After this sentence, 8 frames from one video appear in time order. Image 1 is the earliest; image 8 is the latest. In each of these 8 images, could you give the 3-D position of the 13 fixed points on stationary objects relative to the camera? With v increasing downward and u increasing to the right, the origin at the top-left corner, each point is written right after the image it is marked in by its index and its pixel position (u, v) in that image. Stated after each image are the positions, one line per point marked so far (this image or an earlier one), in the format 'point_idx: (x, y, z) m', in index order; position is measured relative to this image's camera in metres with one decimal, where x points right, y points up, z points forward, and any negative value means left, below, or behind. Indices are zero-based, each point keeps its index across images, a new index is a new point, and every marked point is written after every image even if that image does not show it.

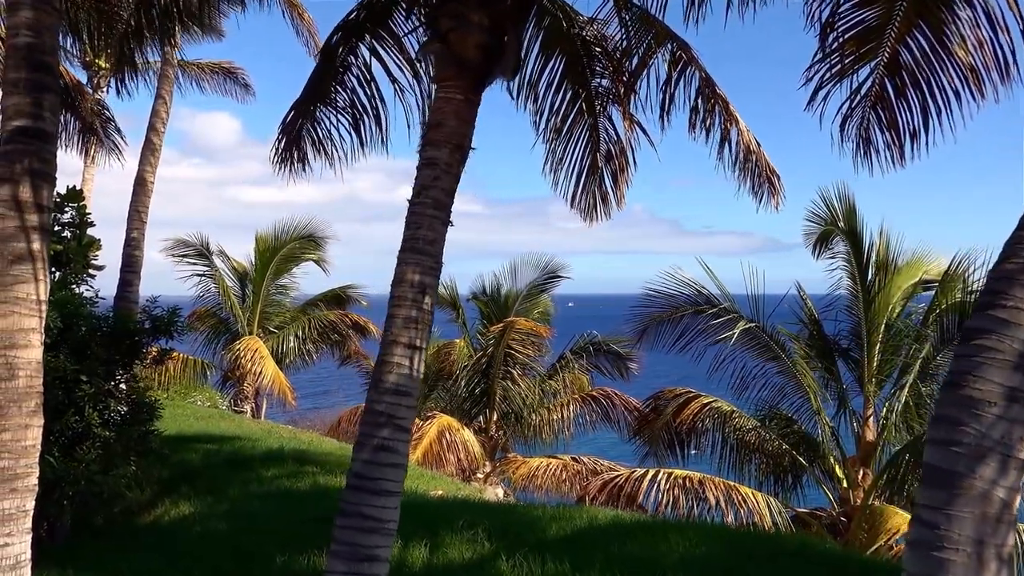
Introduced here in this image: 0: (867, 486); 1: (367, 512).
0: (+4.2, -2.3, +9.5) m
1: (-0.6, -1.0, +3.5) m
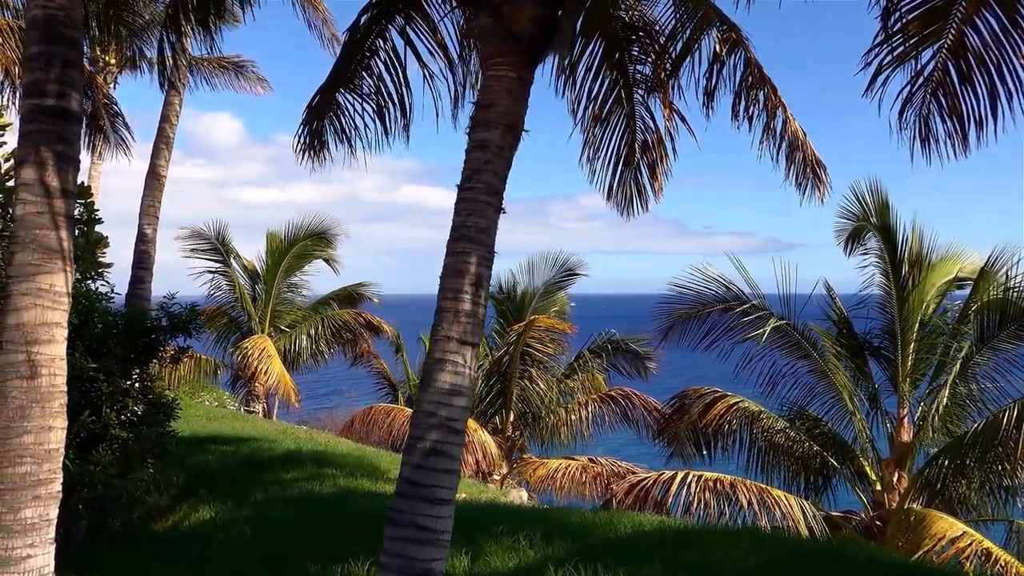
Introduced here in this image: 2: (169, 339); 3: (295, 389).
0: (+4.5, -2.3, +9.2) m
1: (-0.4, -0.9, +3.2) m
2: (-2.9, -0.4, +6.8) m
3: (-3.4, -1.6, +13.1) m
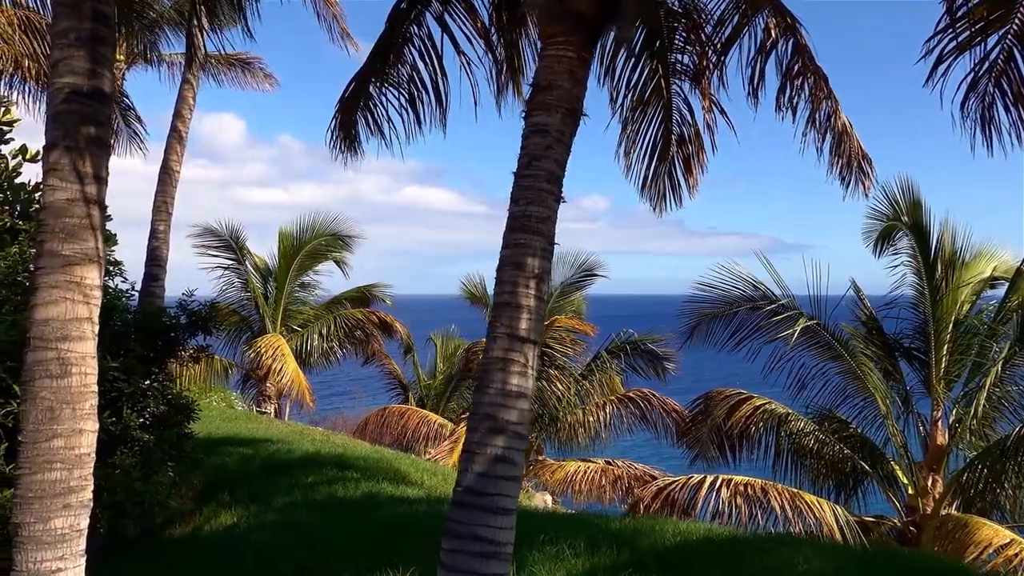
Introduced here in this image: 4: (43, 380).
0: (+4.8, -2.3, +9.0) m
1: (-0.1, -0.9, +3.0) m
2: (-2.6, -0.4, +6.5) m
3: (-3.1, -1.6, +12.9) m
4: (-1.8, -0.4, +3.1) m
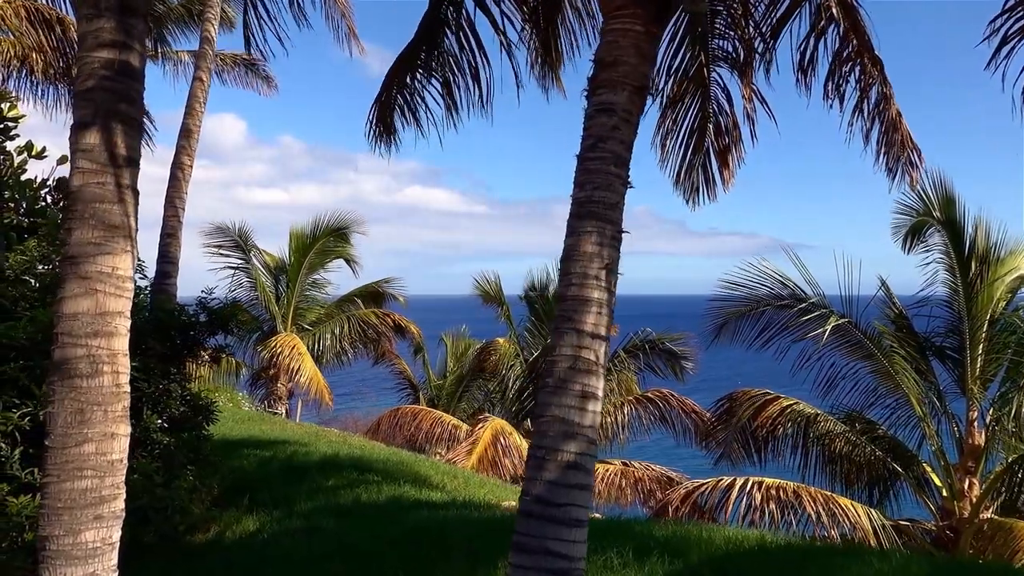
0: (+5.0, -2.3, +8.7) m
1: (+0.1, -0.9, +2.7) m
2: (-2.4, -0.4, +6.3) m
3: (-2.8, -1.6, +12.6) m
4: (-1.5, -0.3, +2.8) m
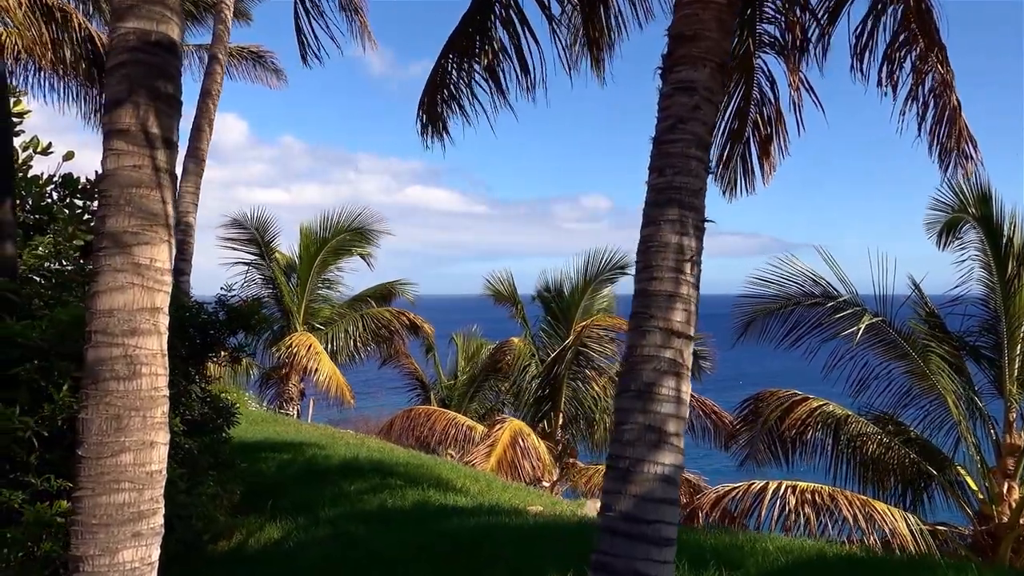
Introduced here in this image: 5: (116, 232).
0: (+5.3, -2.2, +8.4) m
1: (+0.4, -0.9, +2.5) m
2: (-2.1, -0.4, +6.0) m
3: (-2.6, -1.6, +12.4) m
4: (-1.3, -0.3, +2.6) m
5: (-1.3, +0.2, +2.6) m
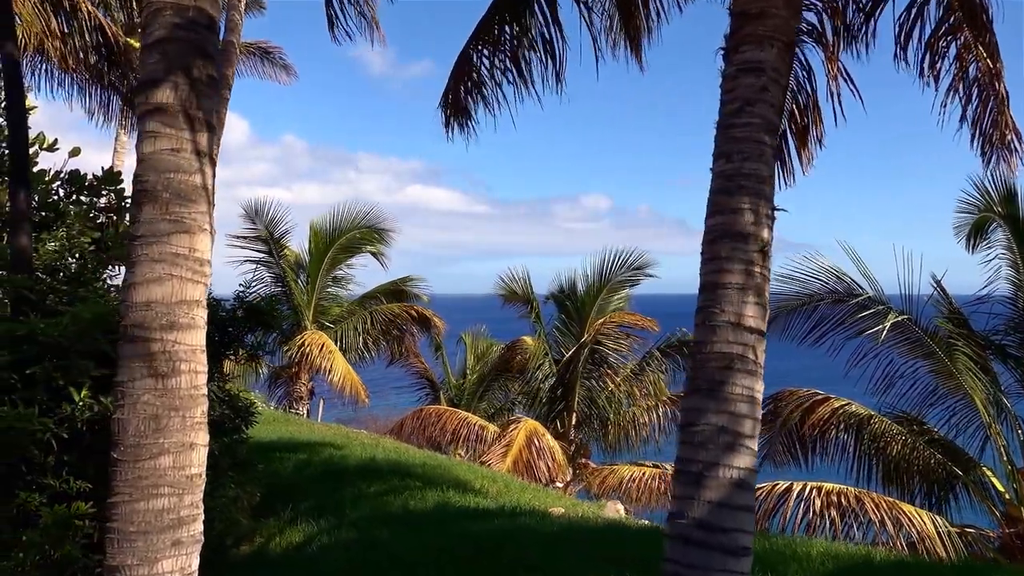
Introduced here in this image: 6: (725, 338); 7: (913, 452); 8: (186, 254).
0: (+5.5, -2.2, +8.3) m
1: (+0.6, -0.8, +2.3) m
2: (-1.9, -0.3, +5.9) m
3: (-2.4, -1.5, +12.2) m
4: (-1.1, -0.3, +2.4) m
5: (-1.1, +0.2, +2.4) m
6: (+0.7, -0.2, +2.5) m
7: (+4.4, -1.8, +8.8) m
8: (-1.0, +0.1, +2.5) m
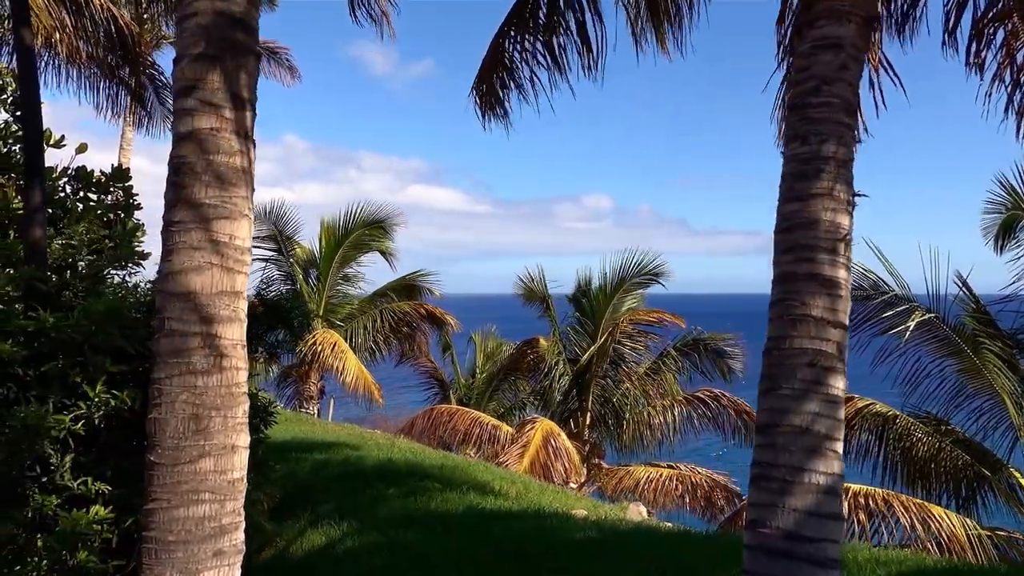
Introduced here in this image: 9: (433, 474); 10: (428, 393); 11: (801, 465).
0: (+5.7, -2.2, +8.1) m
1: (+0.8, -0.8, +2.1) m
2: (-1.7, -0.3, +5.7) m
3: (-2.2, -1.5, +12.0) m
4: (-0.9, -0.2, +2.2) m
5: (-0.9, +0.2, +2.3) m
6: (+0.8, -0.1, +2.3) m
7: (+4.6, -1.8, +8.6) m
8: (-0.8, +0.1, +2.3) m
9: (-0.8, -1.8, +7.7) m
10: (-2.0, -2.4, +18.5) m
11: (+0.8, -0.5, +2.2) m
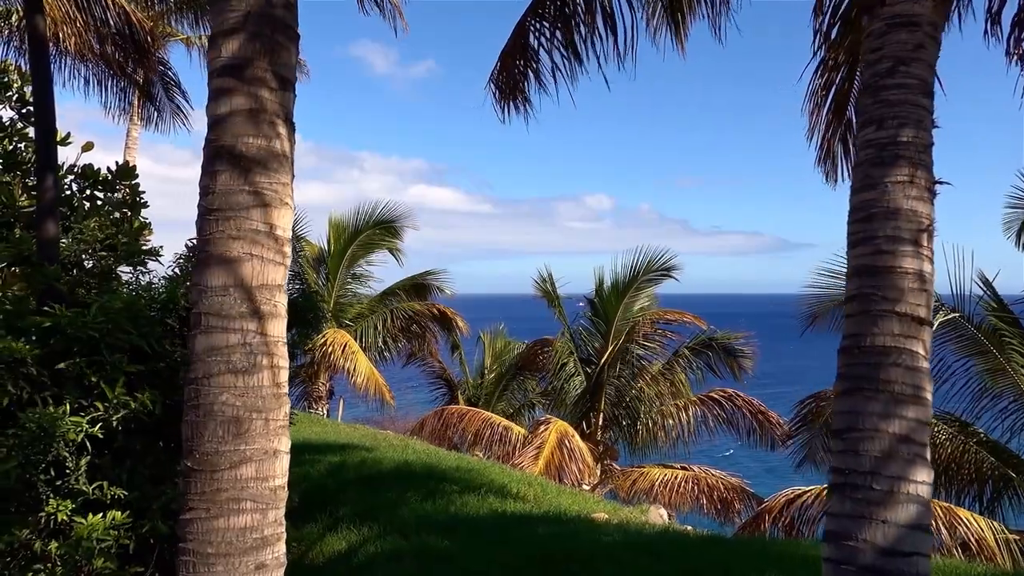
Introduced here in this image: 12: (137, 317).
0: (+5.8, -2.2, +7.9) m
1: (+0.9, -0.8, +2.0) m
2: (-1.6, -0.3, +5.5) m
3: (-2.0, -1.5, +11.9) m
4: (-0.7, -0.2, +2.1) m
5: (-0.7, +0.3, +2.1) m
6: (+1.0, -0.1, +2.2) m
7: (+4.8, -1.8, +8.5) m
8: (-0.6, +0.1, +2.1) m
9: (-0.6, -1.7, +7.5) m
10: (-1.8, -2.4, +18.3) m
11: (+0.9, -0.5, +2.1) m
12: (-2.0, -0.2, +4.4) m
